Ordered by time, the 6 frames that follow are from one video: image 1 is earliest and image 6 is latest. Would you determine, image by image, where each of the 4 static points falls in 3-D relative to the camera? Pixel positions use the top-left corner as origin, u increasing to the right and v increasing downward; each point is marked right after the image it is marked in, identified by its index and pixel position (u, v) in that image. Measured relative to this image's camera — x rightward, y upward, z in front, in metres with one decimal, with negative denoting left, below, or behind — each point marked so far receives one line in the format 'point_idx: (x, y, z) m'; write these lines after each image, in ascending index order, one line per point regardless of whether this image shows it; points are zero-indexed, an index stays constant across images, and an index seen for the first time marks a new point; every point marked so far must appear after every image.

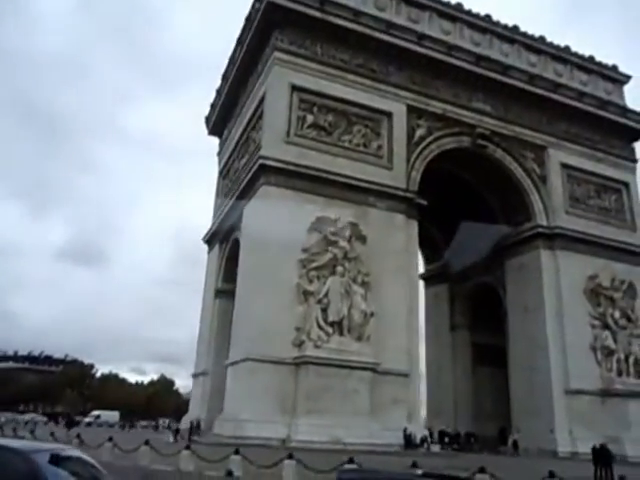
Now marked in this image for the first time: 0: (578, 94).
0: (+8.5, +4.8, +20.0) m
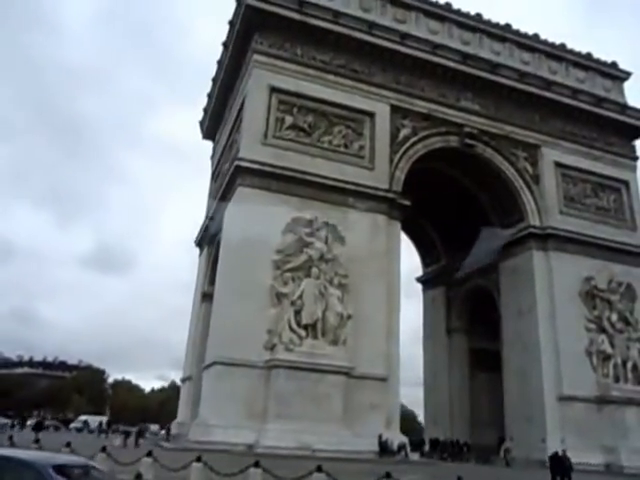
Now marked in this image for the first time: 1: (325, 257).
0: (+8.1, +4.8, +19.4) m
1: (+0.1, -0.4, +15.0) m
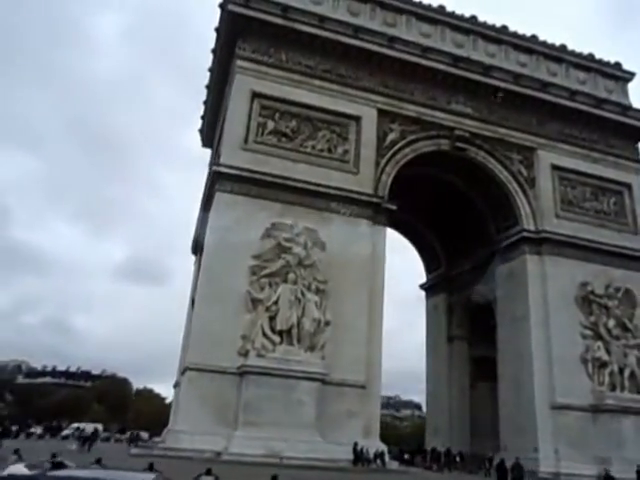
0: (+7.8, +4.6, +18.8) m
1: (-0.4, -0.6, +14.8) m
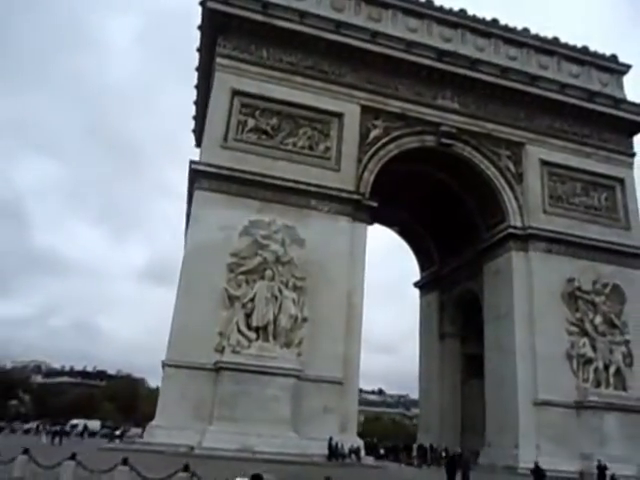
0: (+7.4, +4.7, +18.6) m
1: (-1.0, -0.5, +14.9) m
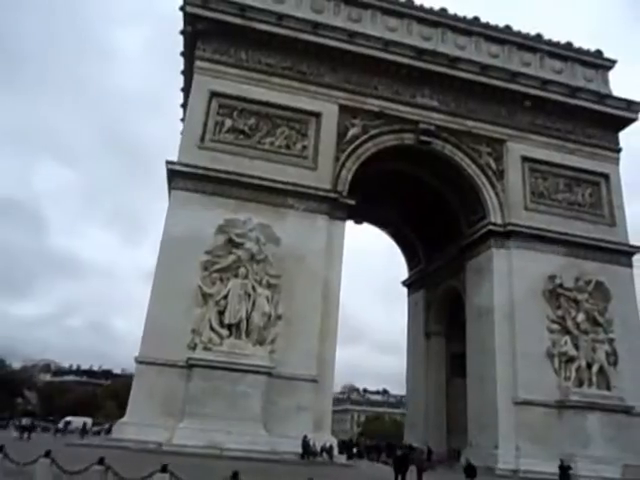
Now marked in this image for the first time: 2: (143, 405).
0: (+6.8, +4.8, +18.5) m
1: (-1.6, -0.4, +15.0) m
2: (-3.9, -3.7, +13.5) m
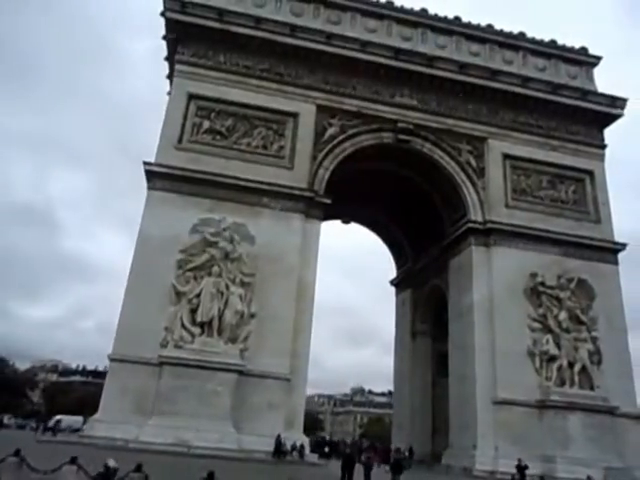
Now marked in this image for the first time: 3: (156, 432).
0: (+6.2, +4.9, +18.4) m
1: (-2.3, -0.4, +15.0) m
2: (-4.6, -3.6, +13.6) m
3: (-3.5, -4.1, +13.0) m
